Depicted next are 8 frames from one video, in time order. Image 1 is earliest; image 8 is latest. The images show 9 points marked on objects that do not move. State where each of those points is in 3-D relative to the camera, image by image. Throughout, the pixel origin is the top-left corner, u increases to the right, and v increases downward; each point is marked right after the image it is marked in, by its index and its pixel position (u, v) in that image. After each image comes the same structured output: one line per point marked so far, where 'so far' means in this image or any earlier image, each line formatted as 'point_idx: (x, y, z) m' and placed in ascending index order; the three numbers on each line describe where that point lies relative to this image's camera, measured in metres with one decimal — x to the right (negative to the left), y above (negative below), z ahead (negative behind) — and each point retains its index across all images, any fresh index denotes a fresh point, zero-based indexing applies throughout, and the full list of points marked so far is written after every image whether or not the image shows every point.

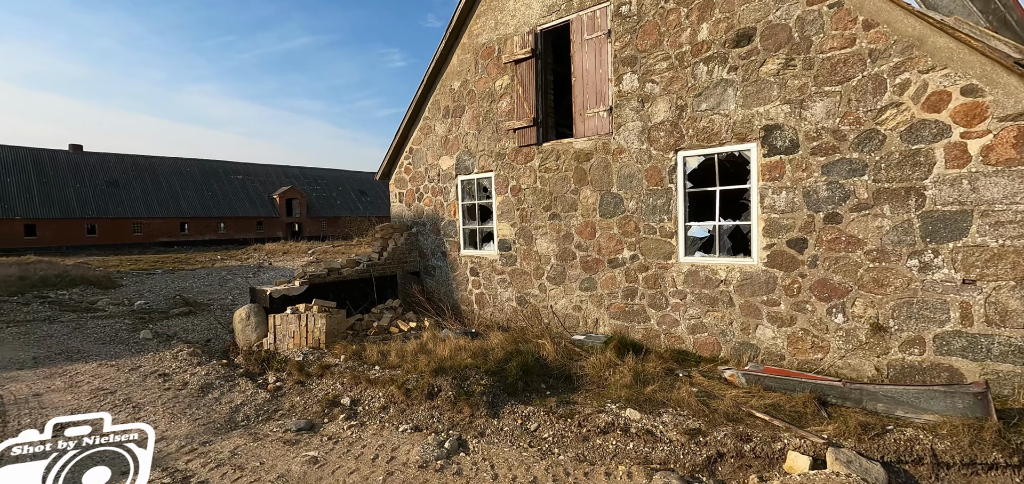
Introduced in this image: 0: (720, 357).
0: (+2.2, -1.2, +5.0) m
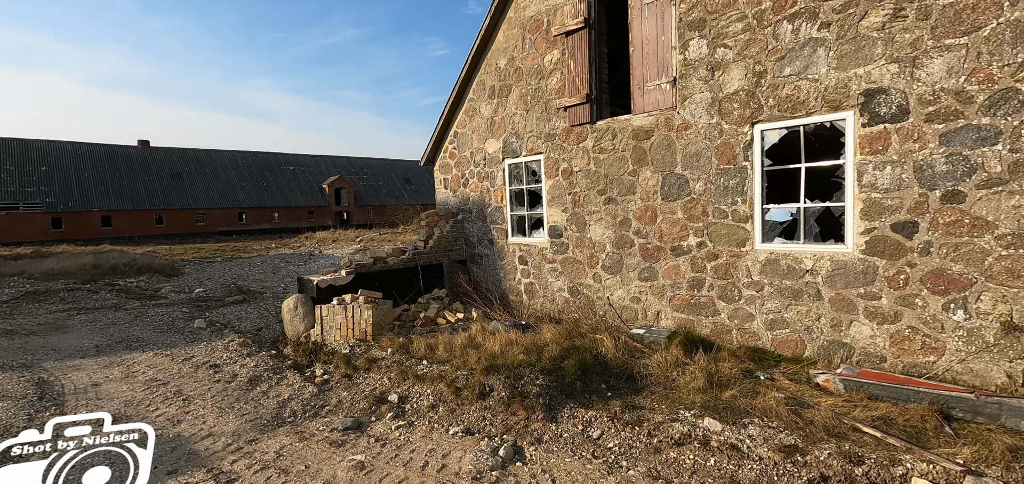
0: (+2.7, -1.1, +4.5) m
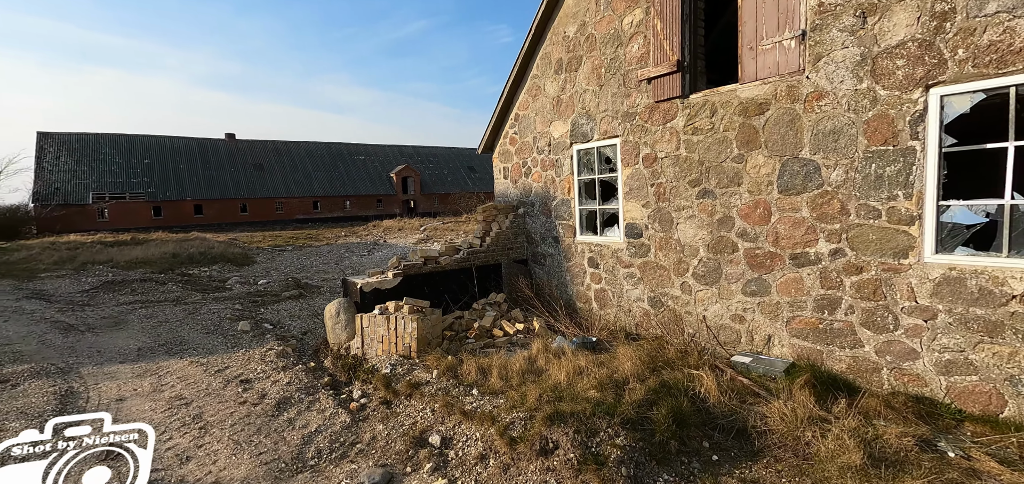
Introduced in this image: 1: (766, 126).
0: (+3.2, -1.1, +3.1) m
1: (+2.2, +1.0, +4.2) m
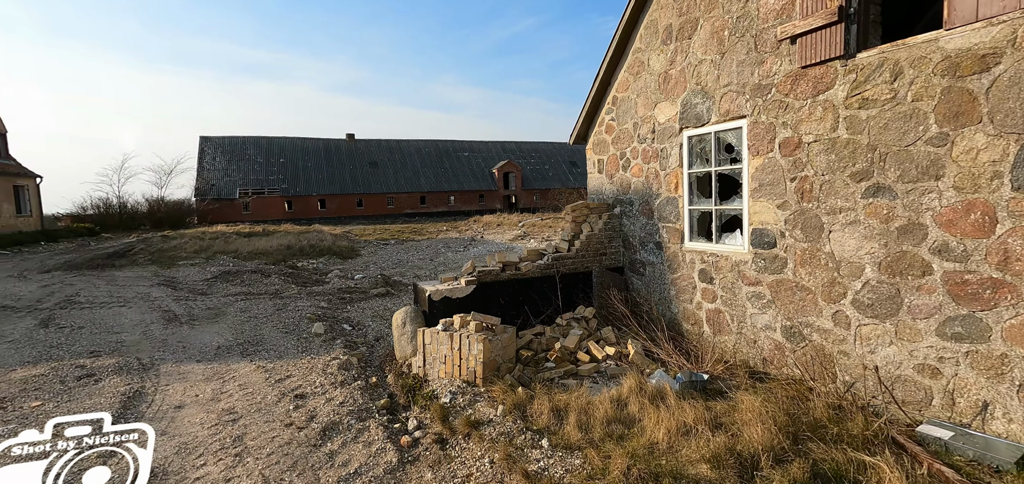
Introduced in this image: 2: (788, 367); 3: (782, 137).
0: (+3.5, -1.3, +1.6) m
1: (+2.7, +0.9, +2.7) m
2: (+2.3, -1.0, +4.0) m
3: (+2.2, +0.9, +3.9) m
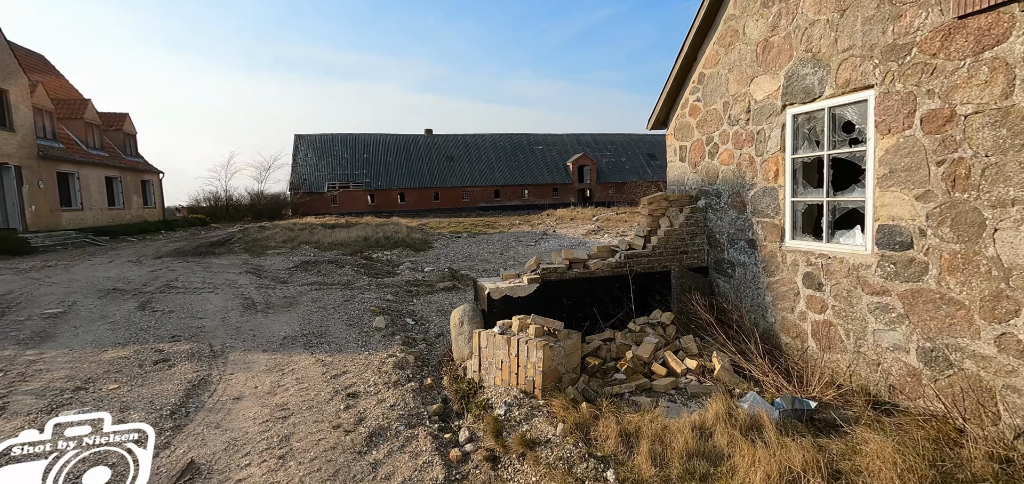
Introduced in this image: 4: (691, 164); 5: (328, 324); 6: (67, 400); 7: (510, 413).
0: (+3.5, -1.4, +0.6) m
1: (+3.0, +0.9, +1.8) m
2: (+2.7, -1.0, +3.2) m
3: (+2.6, +0.9, +3.1) m
4: (+2.1, +0.9, +5.5) m
5: (-2.4, -1.1, +6.3) m
6: (-3.9, -1.4, +4.2) m
7: (0.0, -1.2, +3.5) m
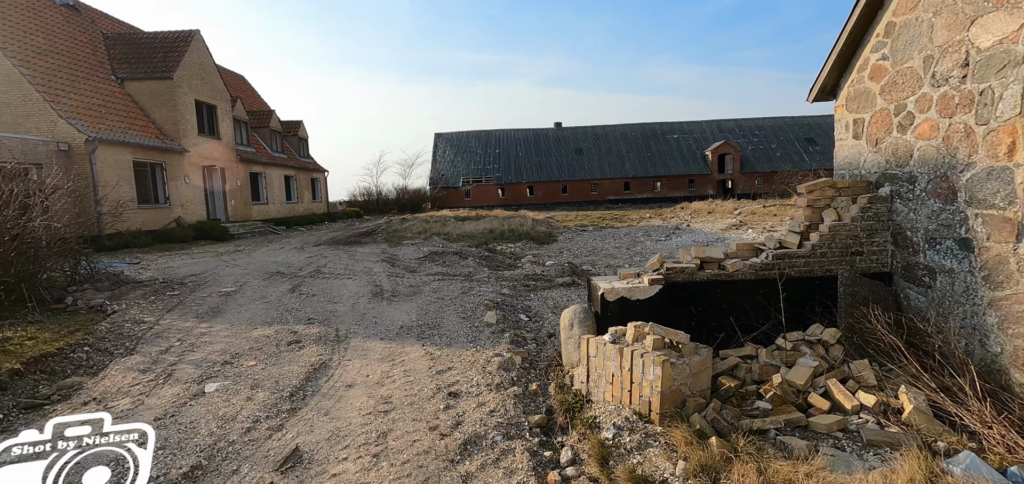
0: (+3.3, -1.4, -0.8) m
1: (+3.2, +0.8, +0.5) m
2: (+3.2, -1.1, +1.9) m
3: (+3.1, +0.8, +1.8) m
4: (+3.2, +0.9, +4.4) m
5: (-0.9, -1.0, +6.3) m
6: (-2.9, -1.3, +4.7) m
7: (+0.7, -1.2, +3.0) m
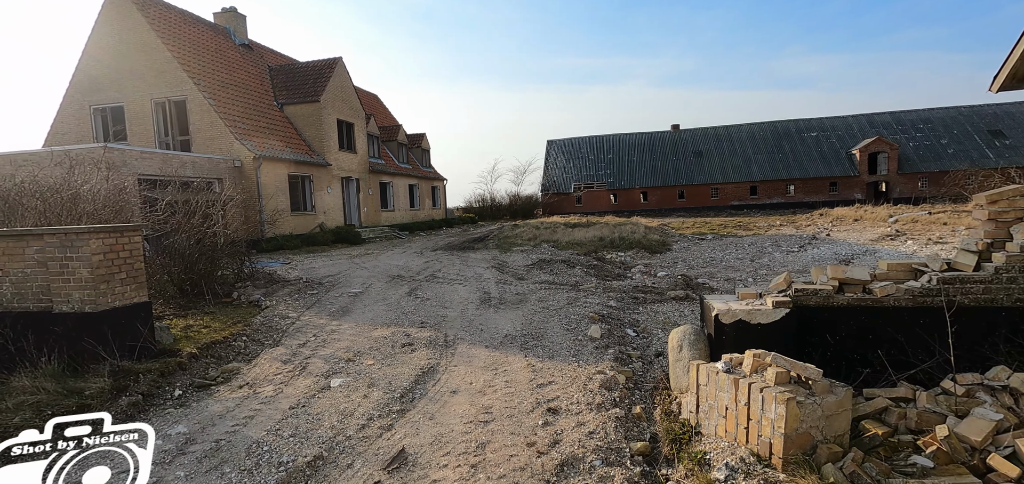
0: (+2.9, -1.5, -1.6) m
1: (+3.2, +0.7, -0.3) m
2: (+3.5, -1.2, +1.1) m
3: (+3.4, +0.7, +1.0) m
4: (+4.1, +0.8, +3.5) m
5: (+0.5, -1.1, +6.3) m
6: (-1.8, -1.3, +5.1) m
7: (+1.2, -1.3, +2.7) m
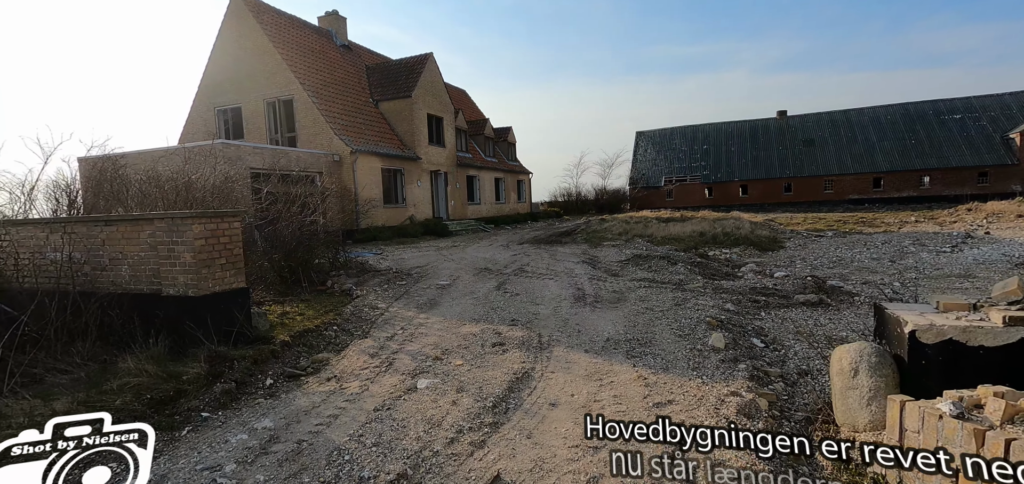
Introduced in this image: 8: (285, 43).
0: (+2.7, -1.5, -2.7) m
1: (+3.2, +0.7, -1.4) m
2: (+3.7, -1.2, -0.2) m
3: (+3.7, +0.7, -0.2) m
4: (+4.7, +0.8, +2.1) m
5: (+1.6, -1.0, +5.5) m
6: (-0.8, -1.2, +4.7) m
7: (+1.8, -1.3, +1.8) m
8: (-8.7, +7.6, +18.4) m
